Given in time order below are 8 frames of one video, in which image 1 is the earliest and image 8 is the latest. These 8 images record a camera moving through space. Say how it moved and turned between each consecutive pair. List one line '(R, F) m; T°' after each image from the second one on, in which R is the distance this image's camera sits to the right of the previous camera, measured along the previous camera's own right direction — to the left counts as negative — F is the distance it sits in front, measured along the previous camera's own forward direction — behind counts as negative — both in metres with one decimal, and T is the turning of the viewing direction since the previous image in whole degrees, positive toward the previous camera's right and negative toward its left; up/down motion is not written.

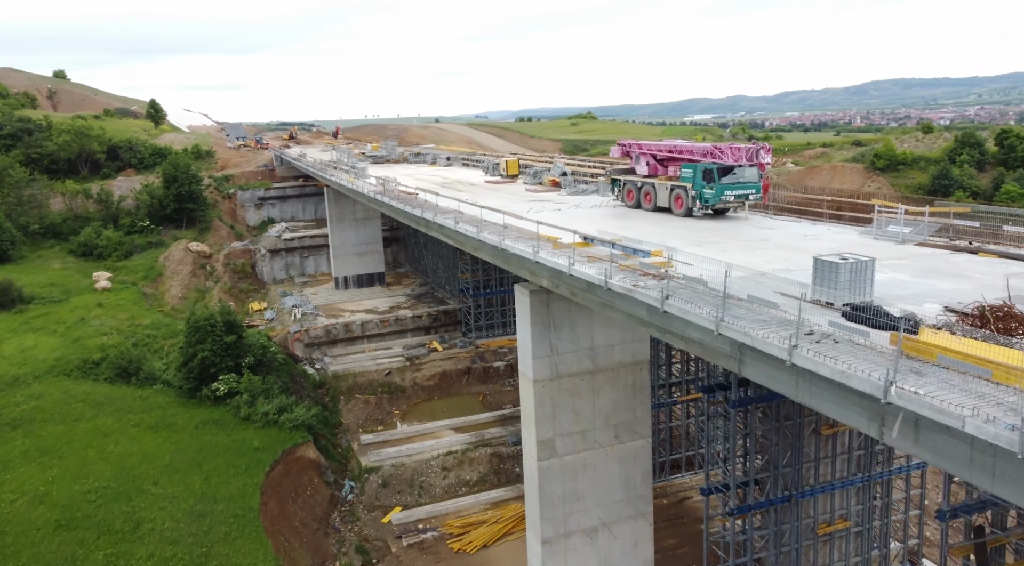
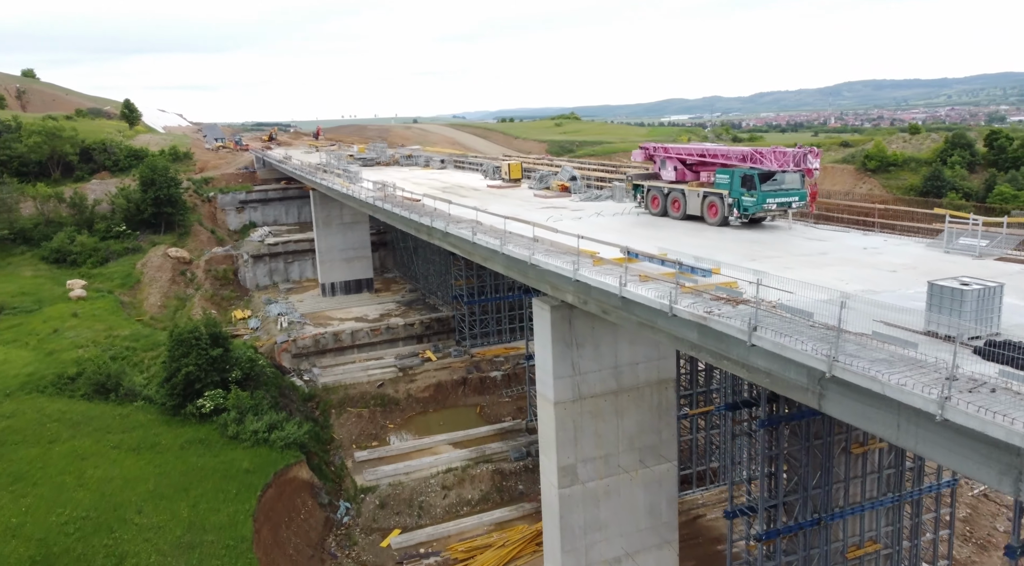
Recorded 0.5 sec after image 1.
(-0.8, +1.3) m; +2°
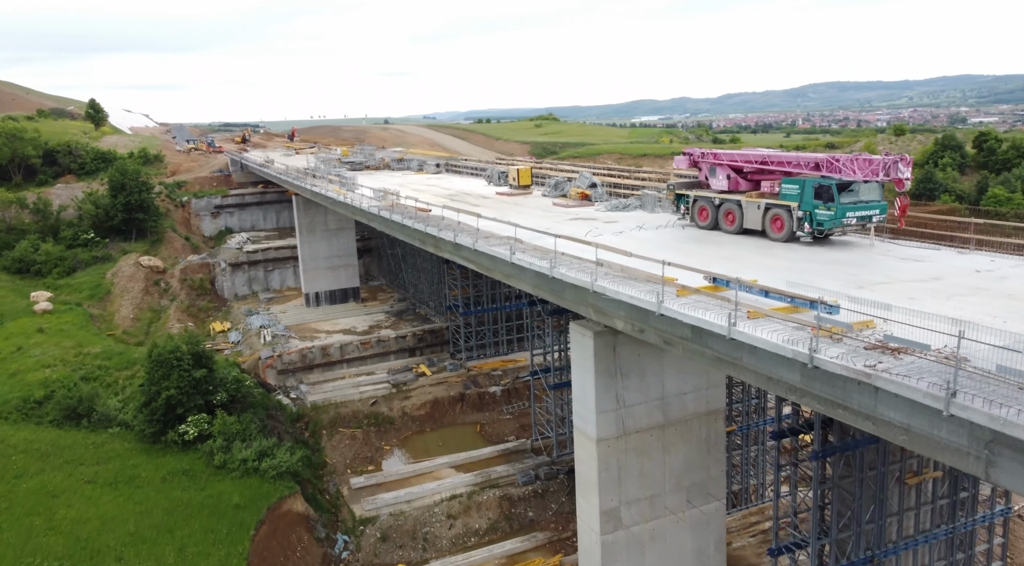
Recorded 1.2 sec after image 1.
(-1.2, +1.8) m; +2°
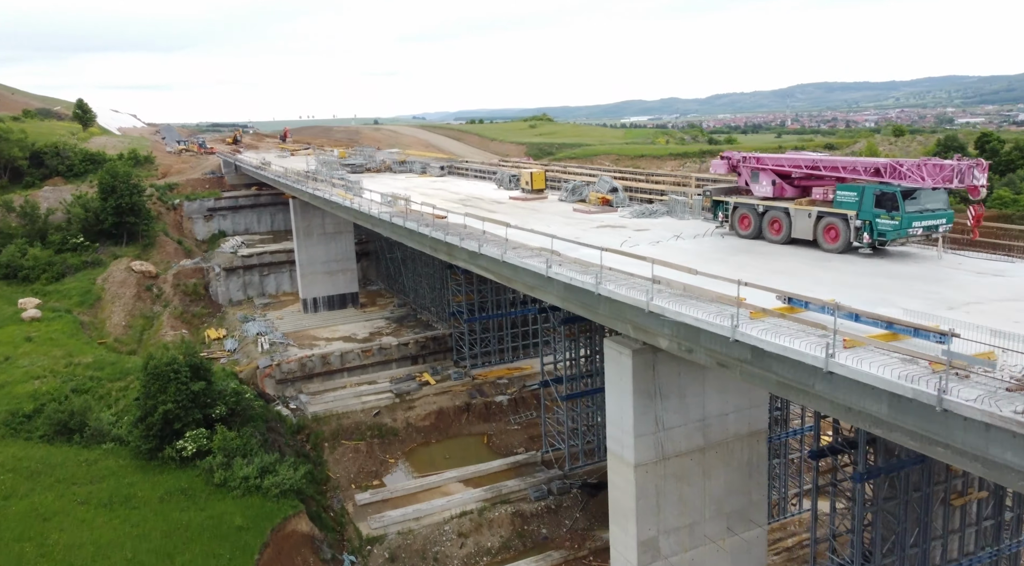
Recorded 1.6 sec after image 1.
(-0.7, +1.0) m; +1°
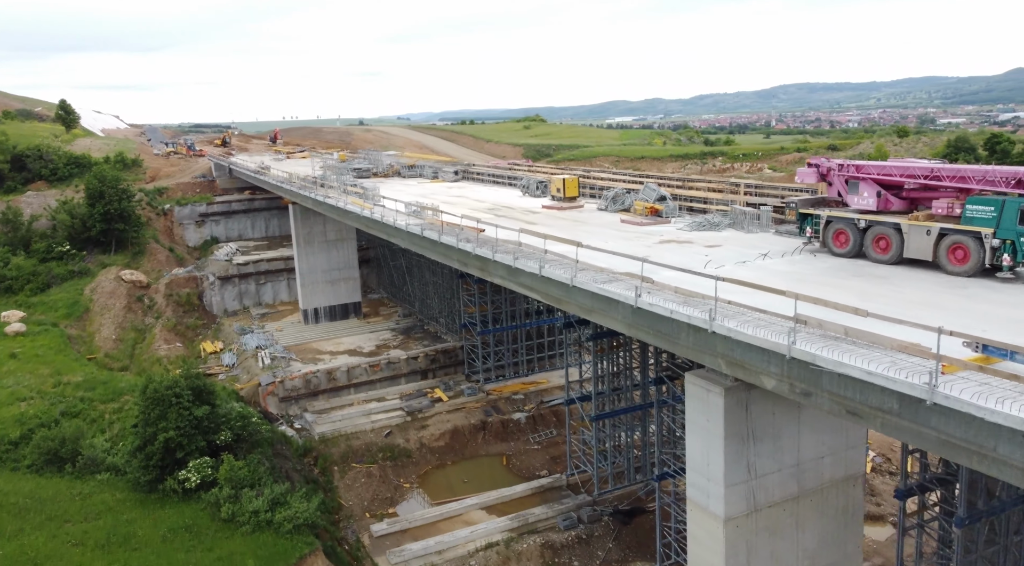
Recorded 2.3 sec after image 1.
(-1.3, +1.8) m; +1°
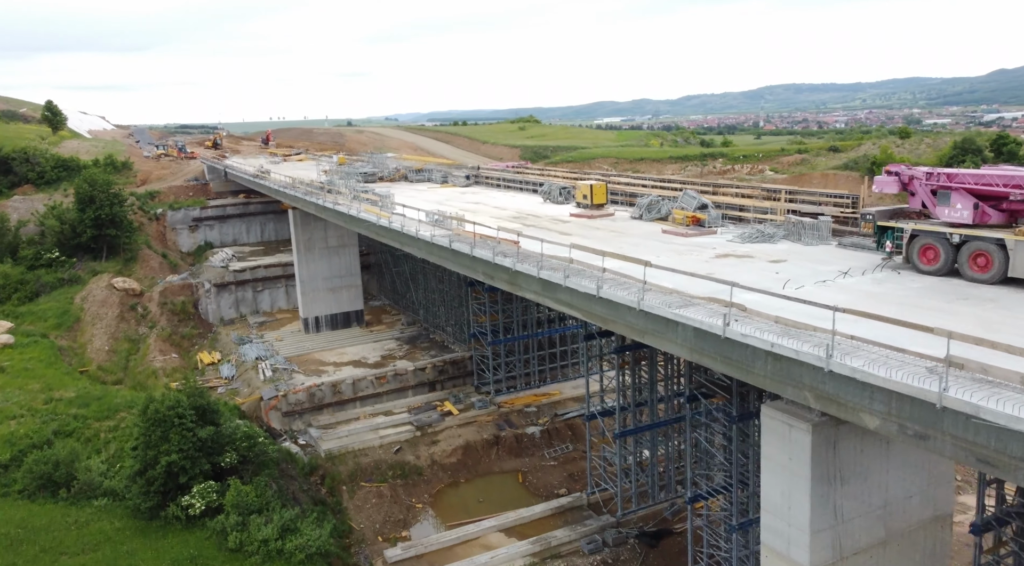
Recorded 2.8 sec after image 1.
(-1.0, +1.3) m; +1°
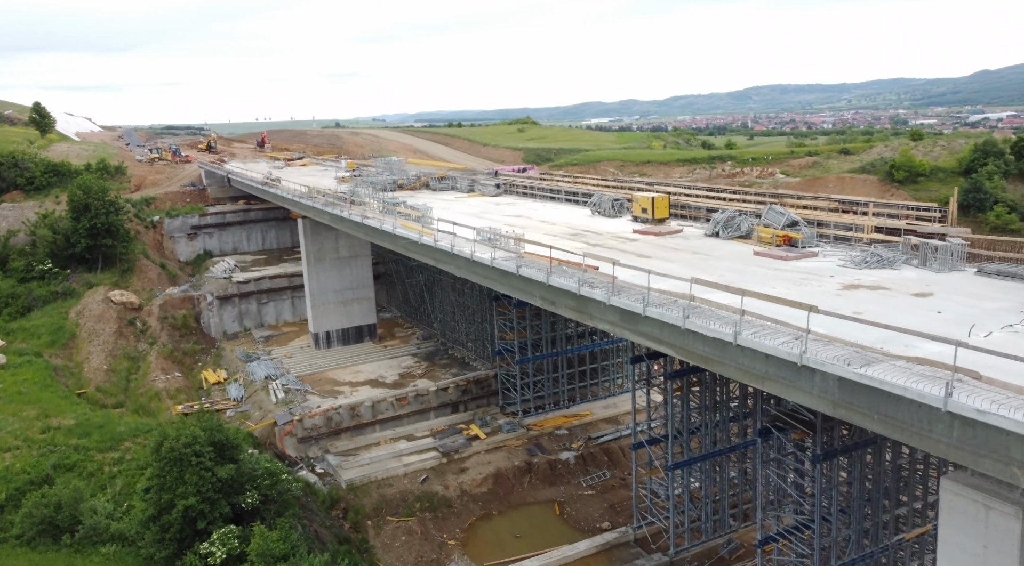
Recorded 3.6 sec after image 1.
(-1.6, +2.0) m; +1°
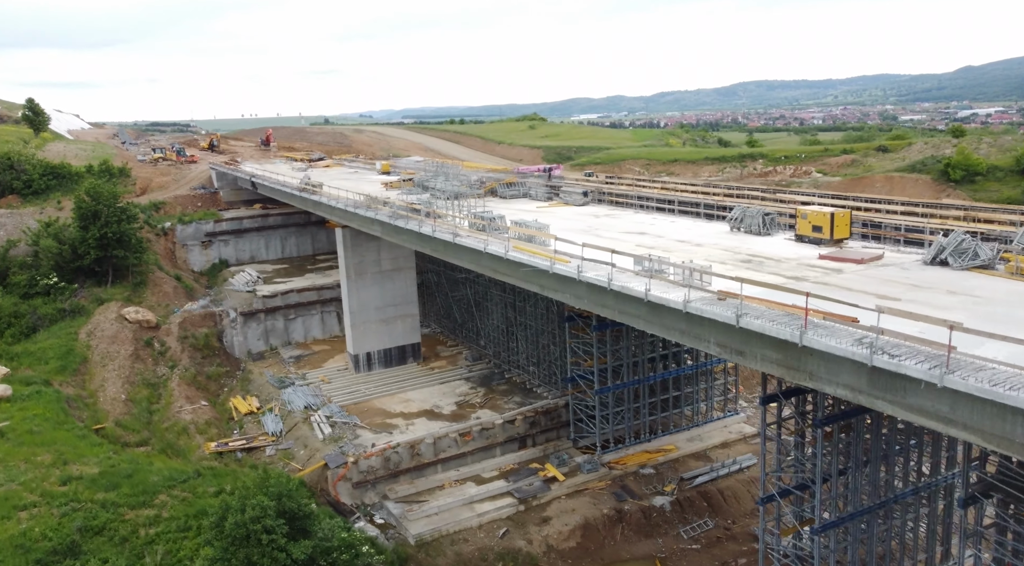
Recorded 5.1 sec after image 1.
(-3.1, +3.7) m; +1°
